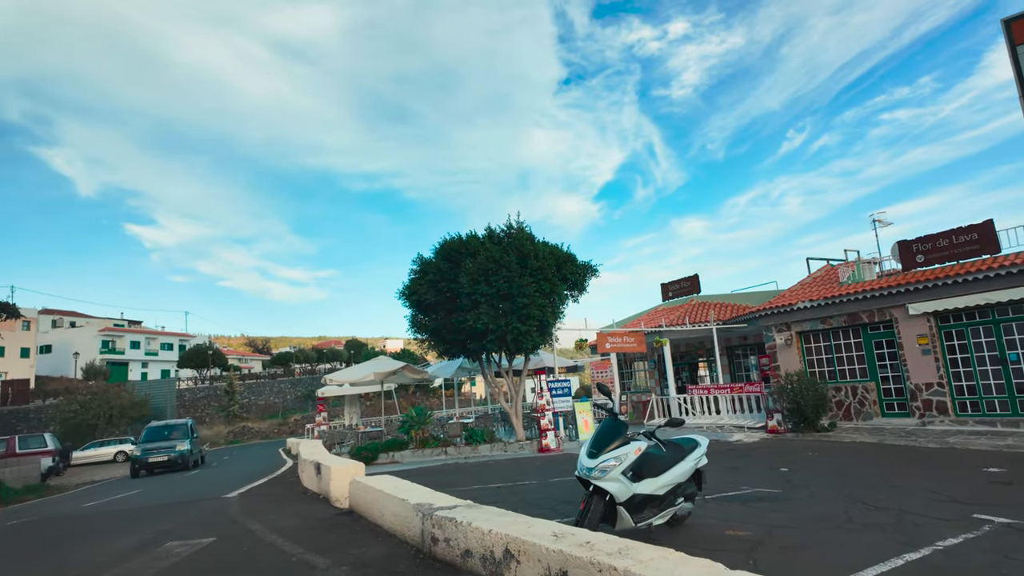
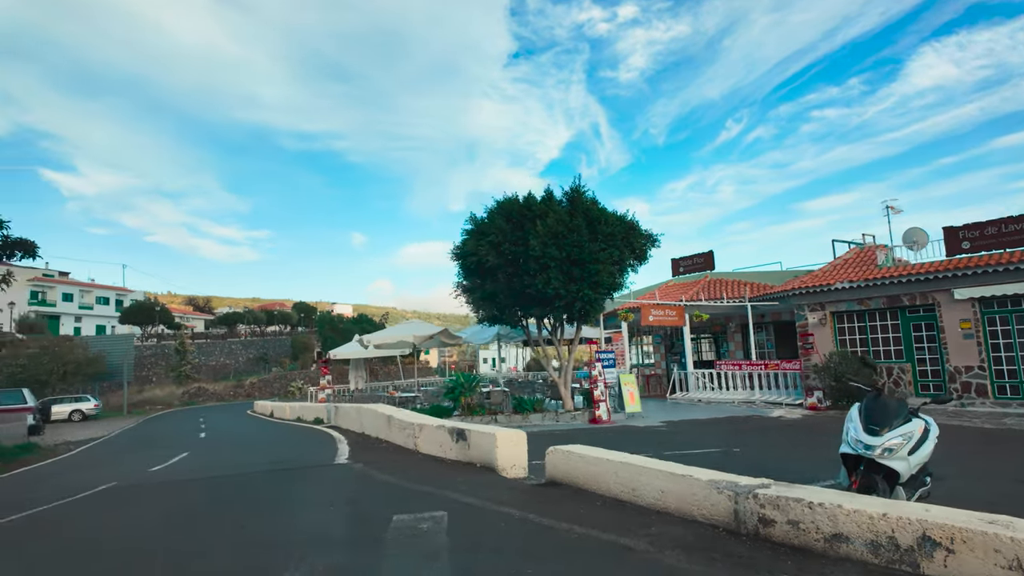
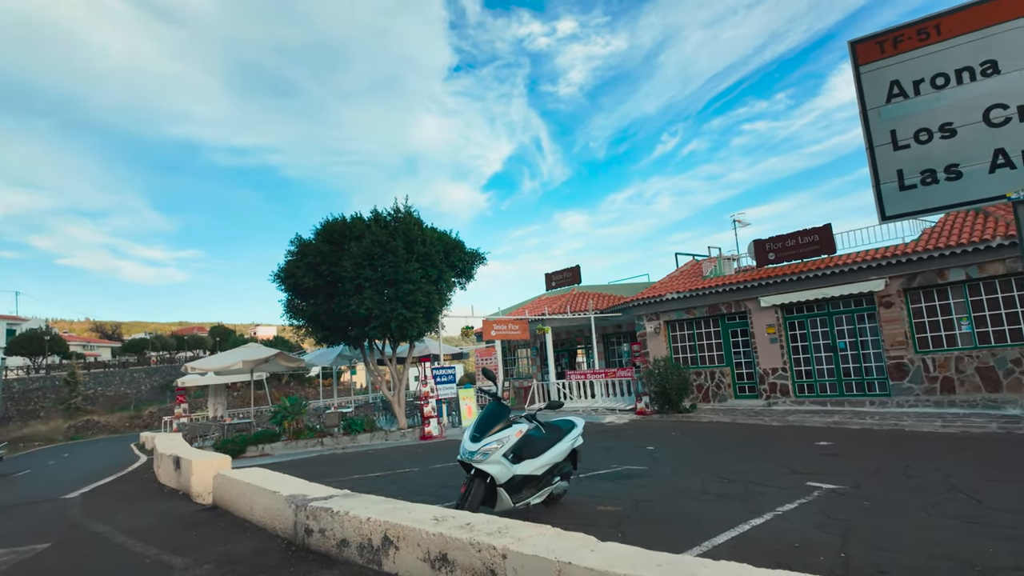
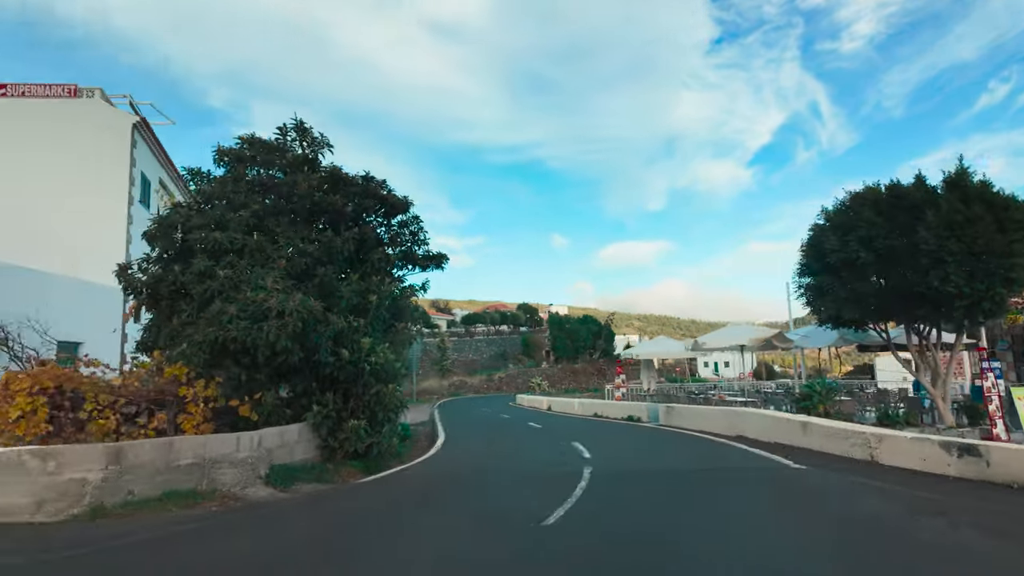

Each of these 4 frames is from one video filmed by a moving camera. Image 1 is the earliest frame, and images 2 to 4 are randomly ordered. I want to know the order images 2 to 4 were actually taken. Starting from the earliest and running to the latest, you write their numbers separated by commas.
3, 2, 4
